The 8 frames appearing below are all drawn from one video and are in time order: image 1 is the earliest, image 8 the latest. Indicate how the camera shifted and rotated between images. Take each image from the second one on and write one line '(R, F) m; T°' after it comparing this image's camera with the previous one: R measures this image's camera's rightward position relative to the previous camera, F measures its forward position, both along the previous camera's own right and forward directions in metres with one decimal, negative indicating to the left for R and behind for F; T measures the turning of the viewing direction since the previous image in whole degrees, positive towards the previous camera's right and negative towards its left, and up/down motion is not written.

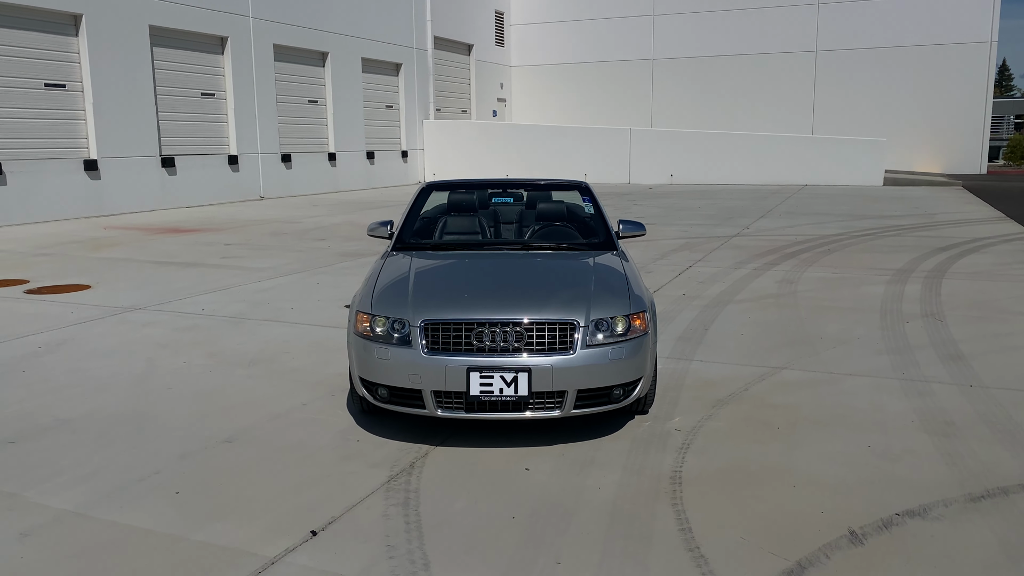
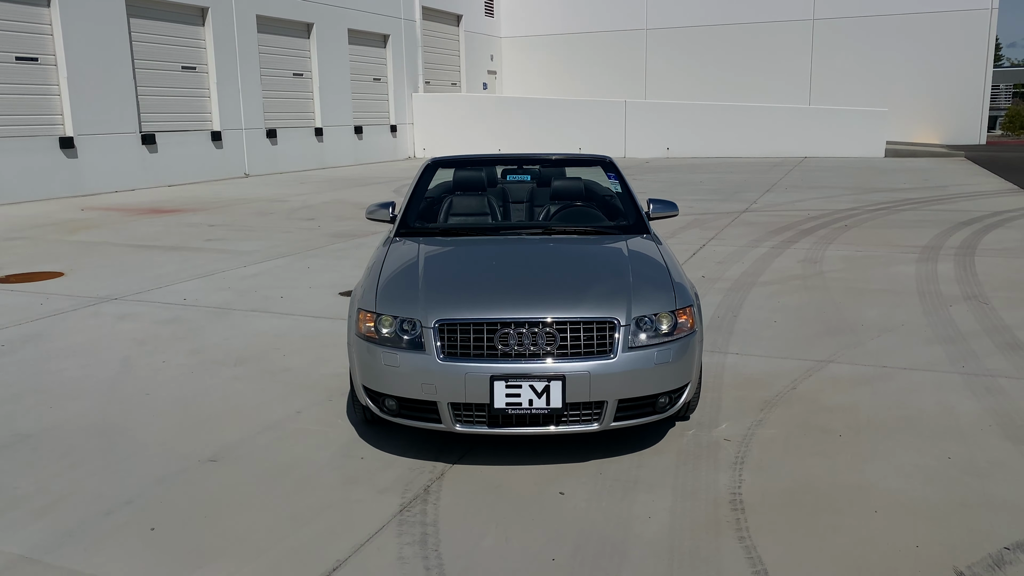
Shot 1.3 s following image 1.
(-0.2, +0.6) m; +1°
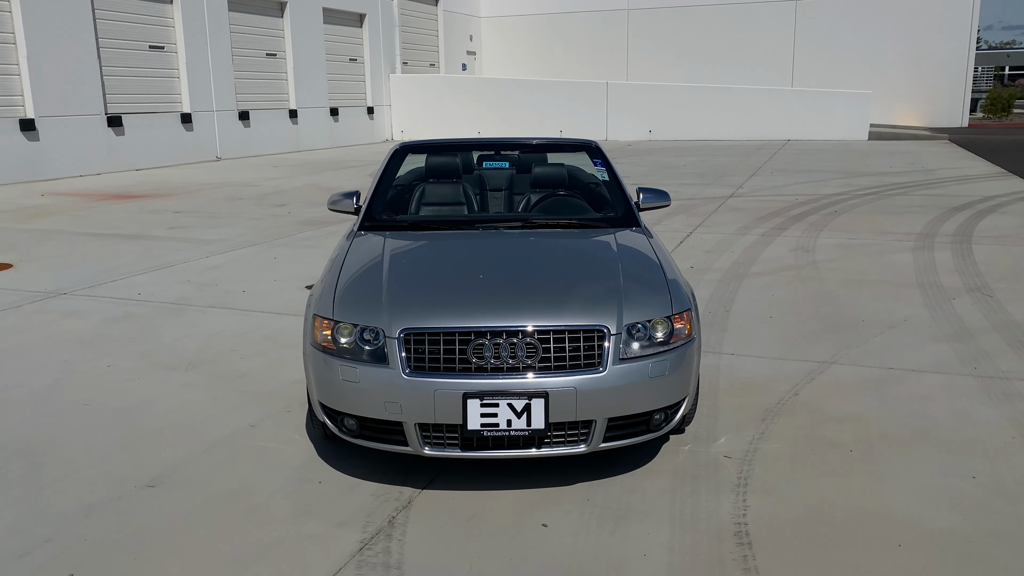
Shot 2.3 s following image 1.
(0.0, +0.4) m; +1°
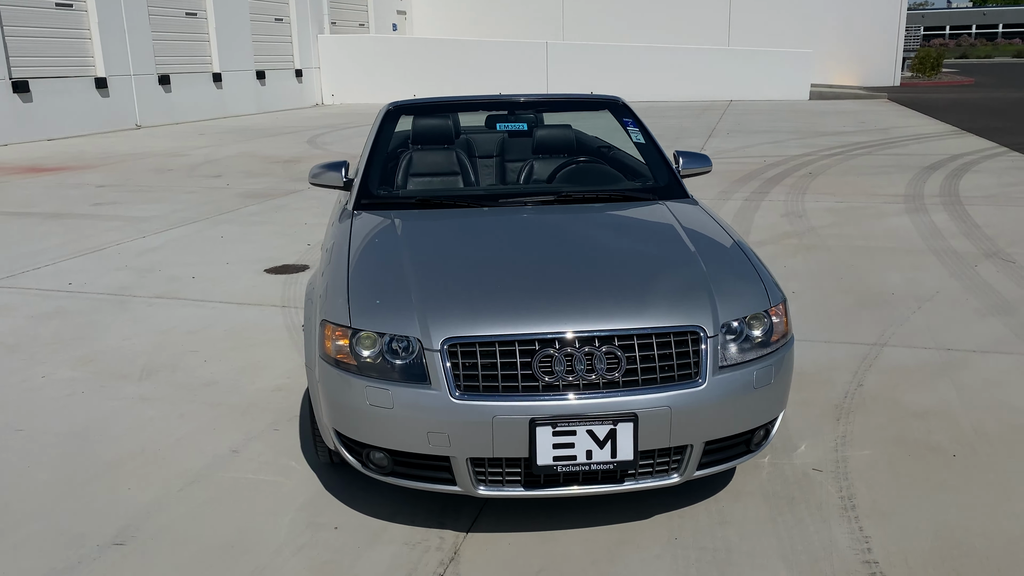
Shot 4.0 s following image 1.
(-0.4, +0.7) m; +5°
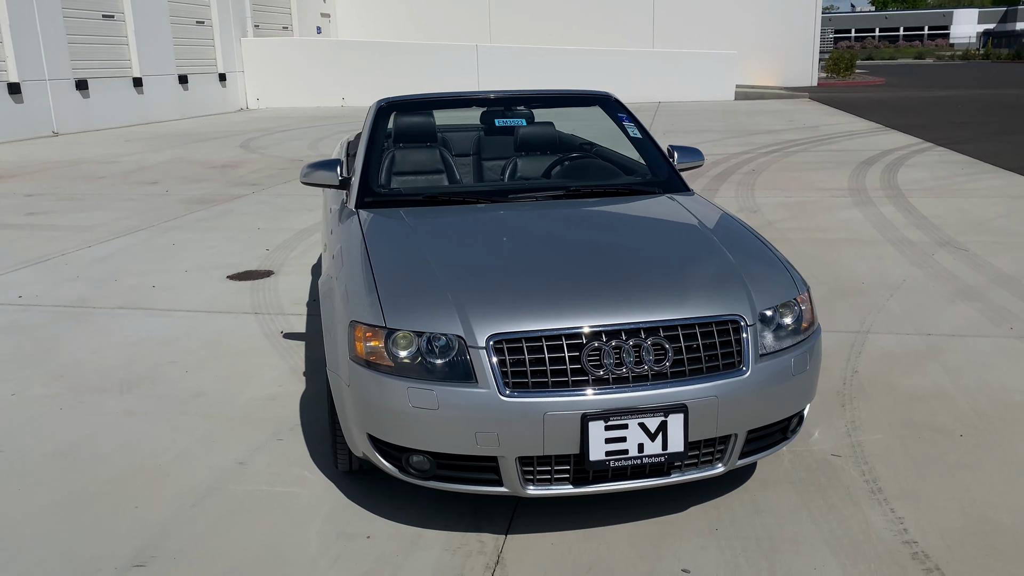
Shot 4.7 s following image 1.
(-0.3, +0.1) m; +5°
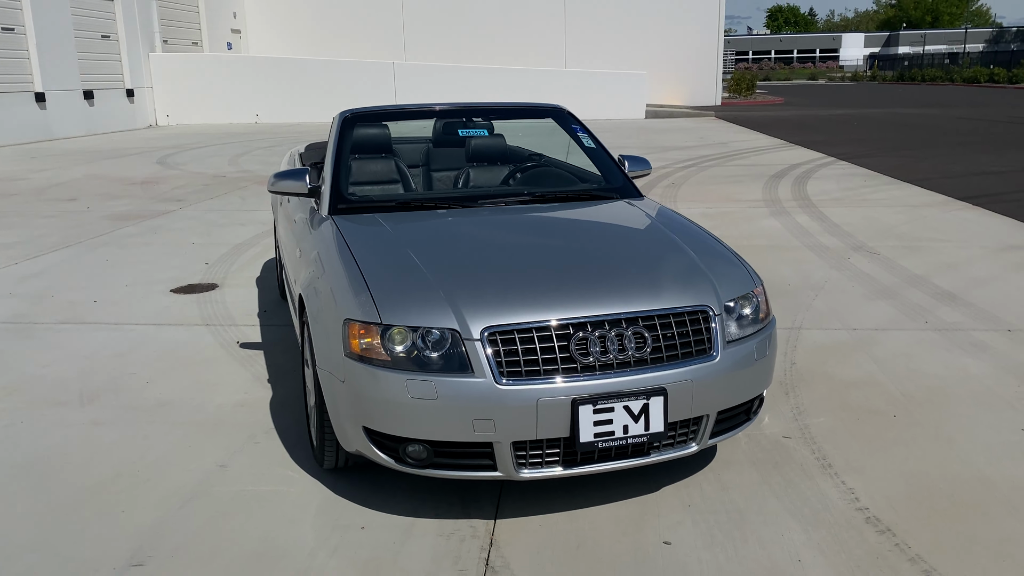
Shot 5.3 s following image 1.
(-0.2, -0.2) m; +6°
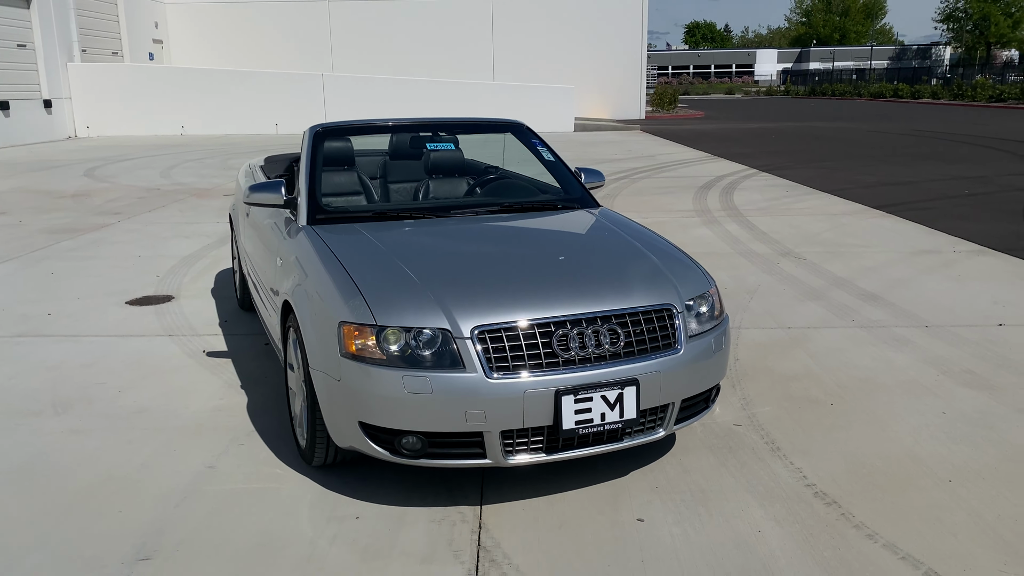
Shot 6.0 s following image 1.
(-0.2, -0.2) m; +5°
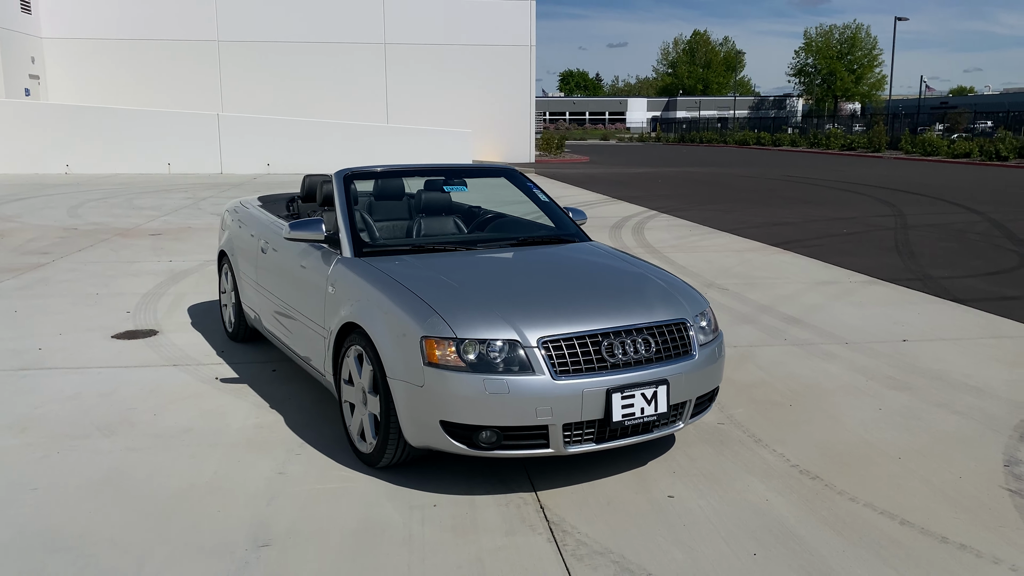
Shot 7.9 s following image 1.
(-0.7, -0.5) m; +8°
